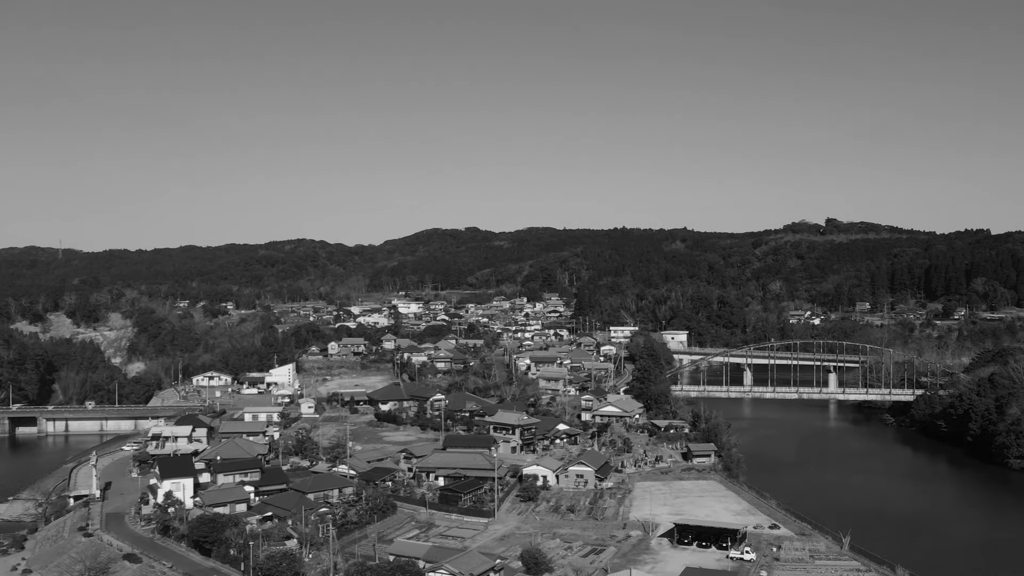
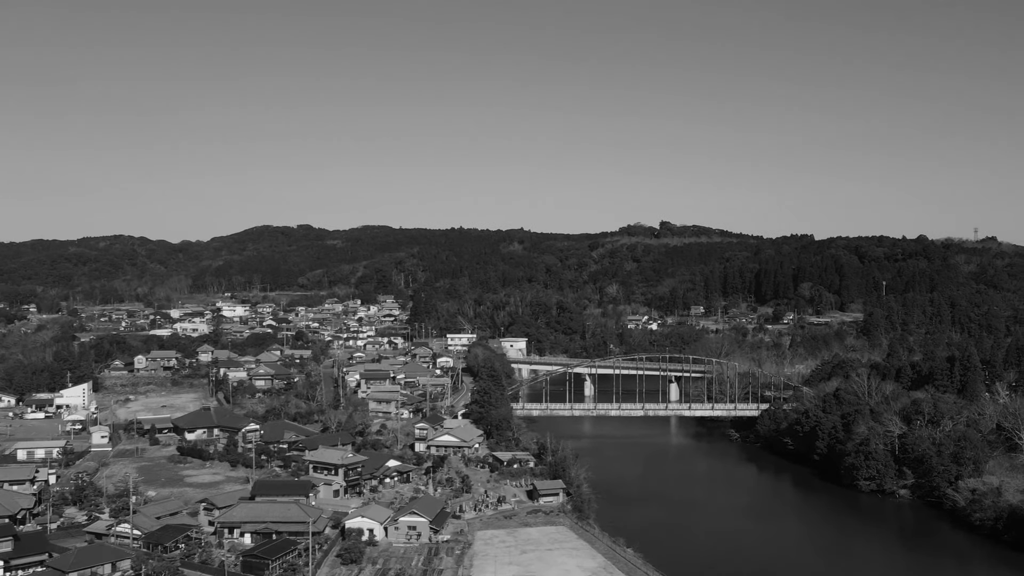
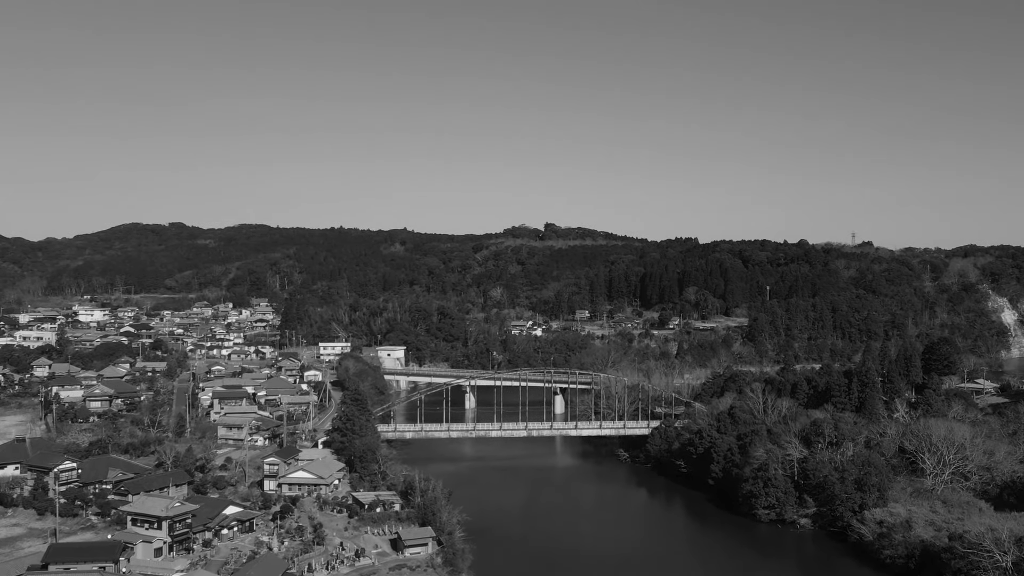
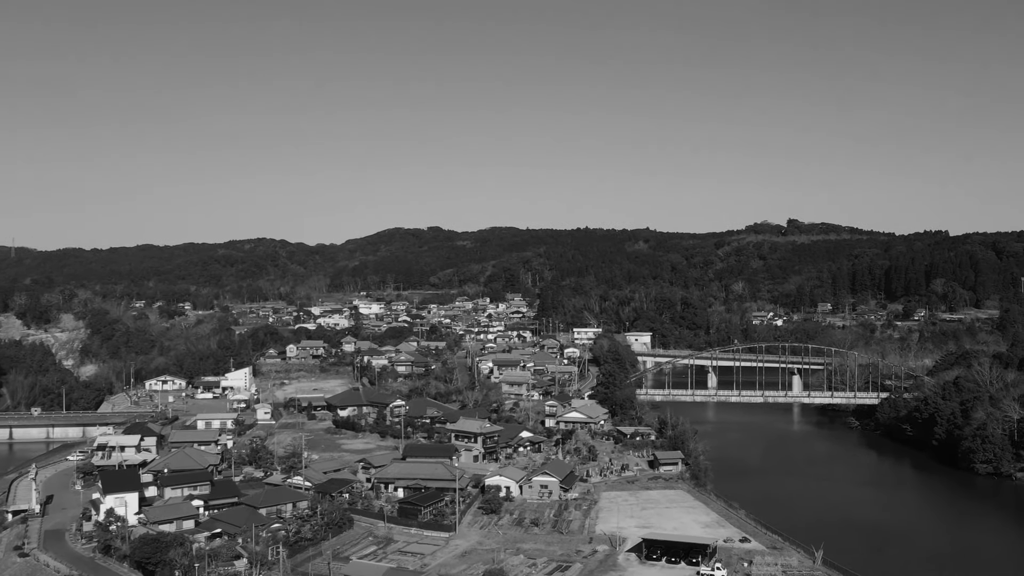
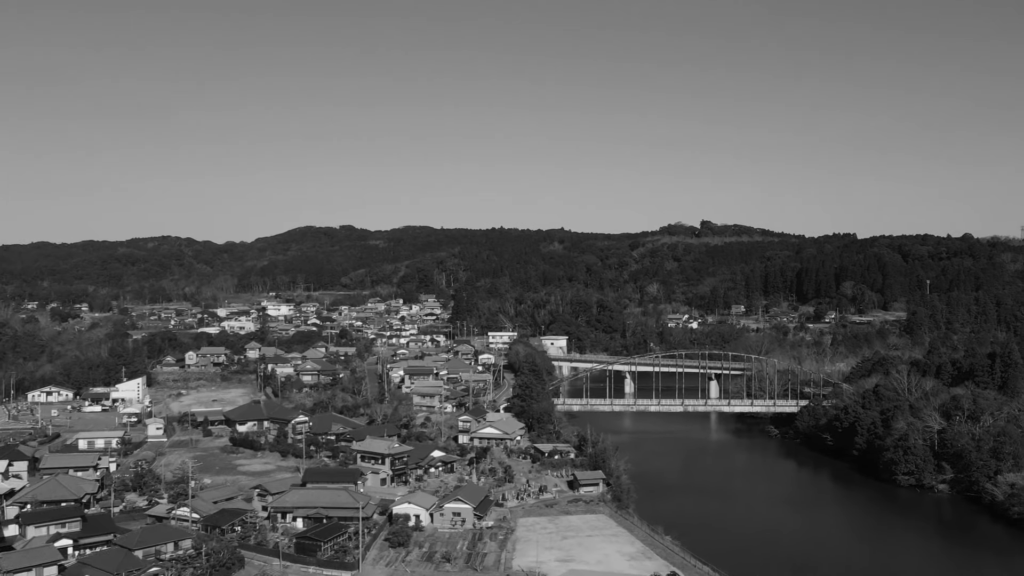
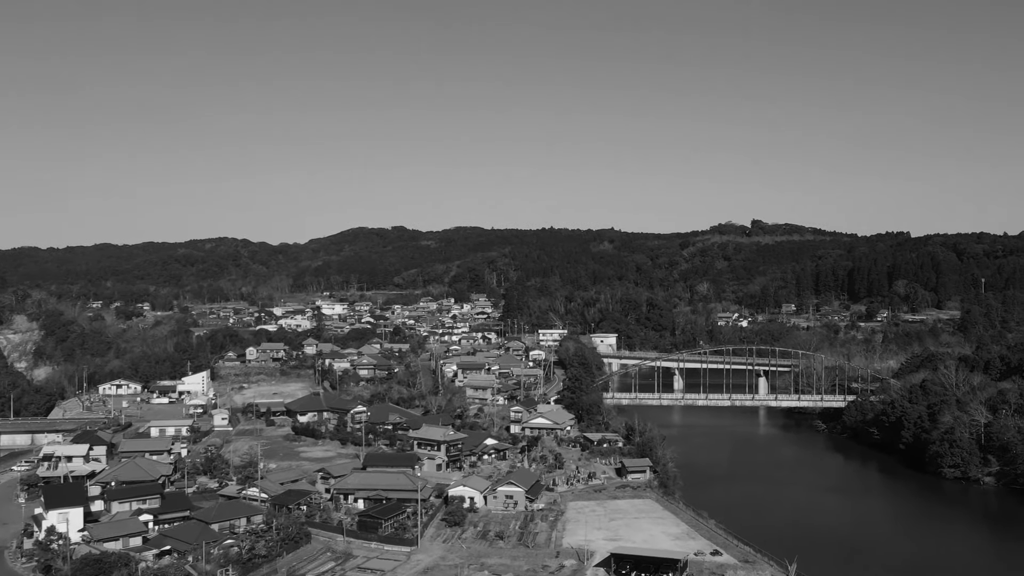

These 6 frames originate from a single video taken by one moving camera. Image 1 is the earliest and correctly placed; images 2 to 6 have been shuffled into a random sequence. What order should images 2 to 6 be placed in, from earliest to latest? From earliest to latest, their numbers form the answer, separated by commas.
4, 6, 5, 2, 3
